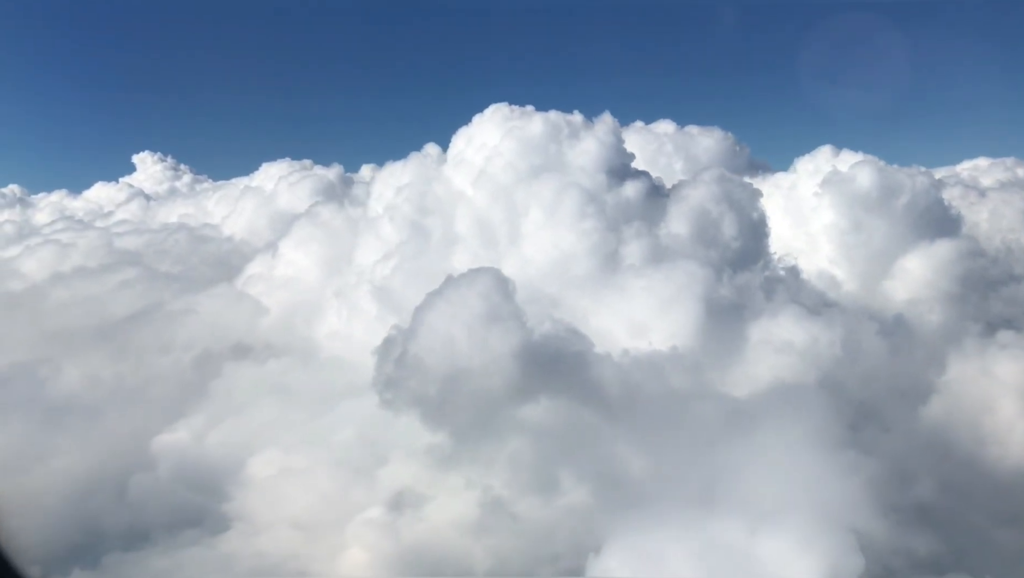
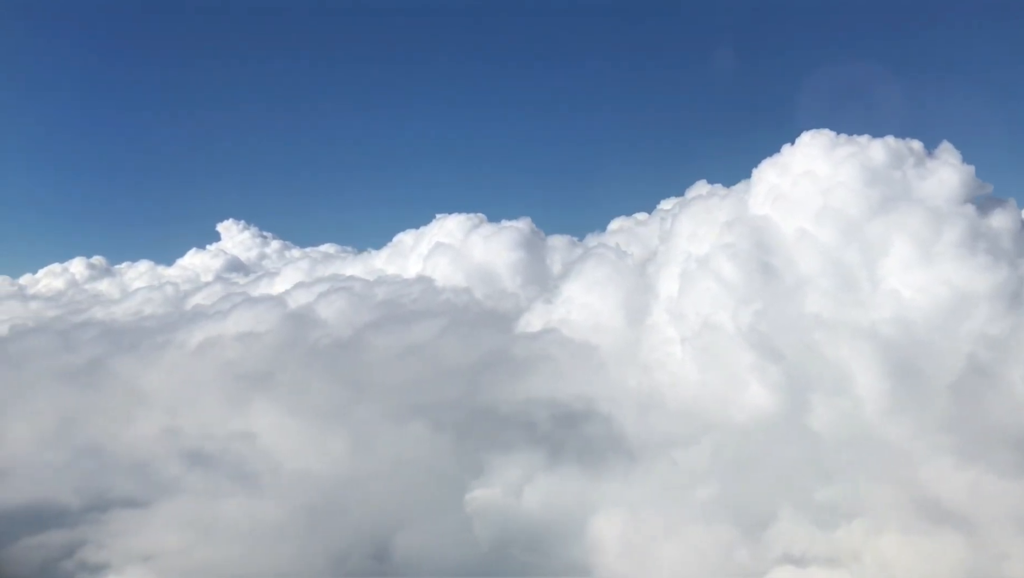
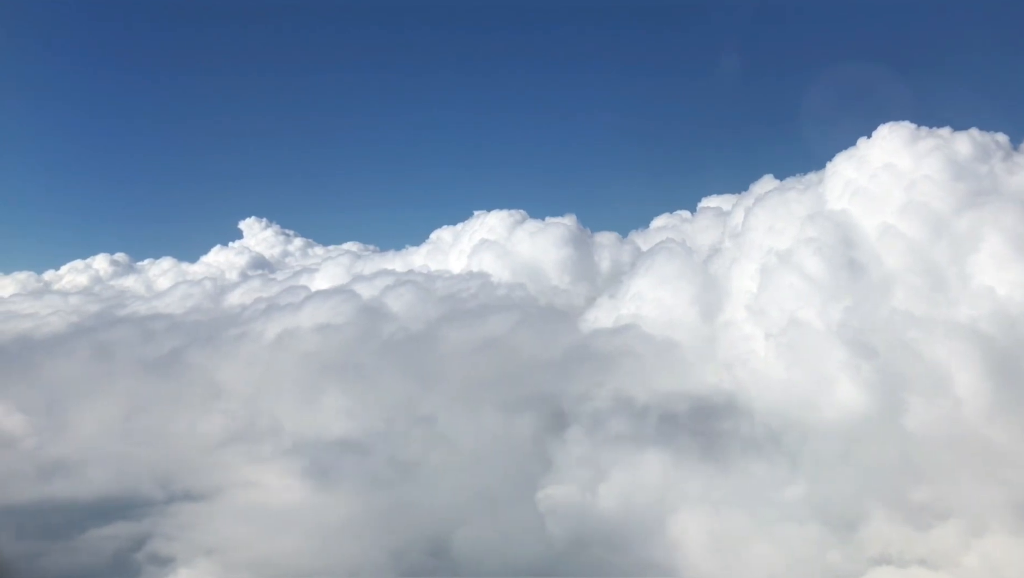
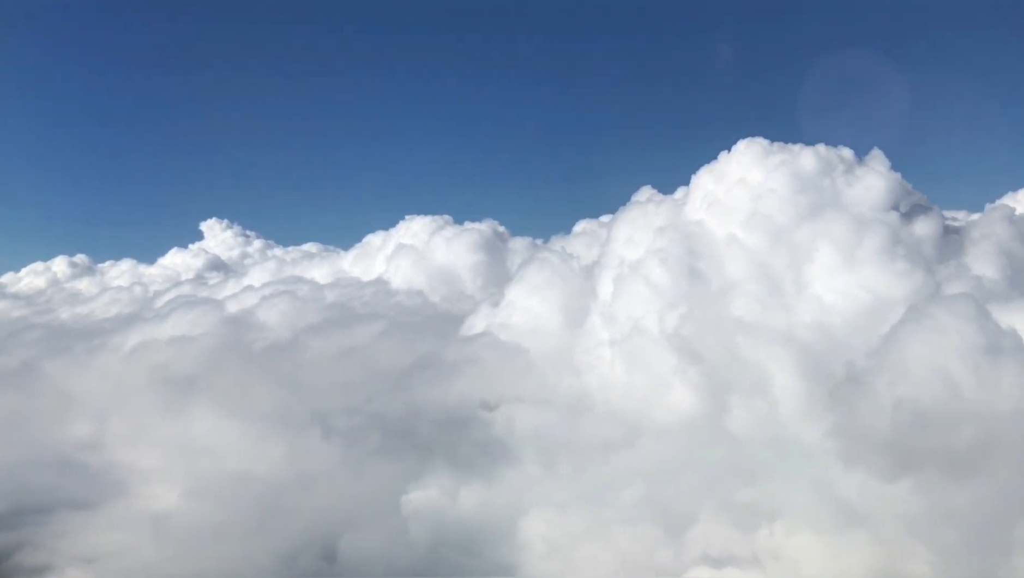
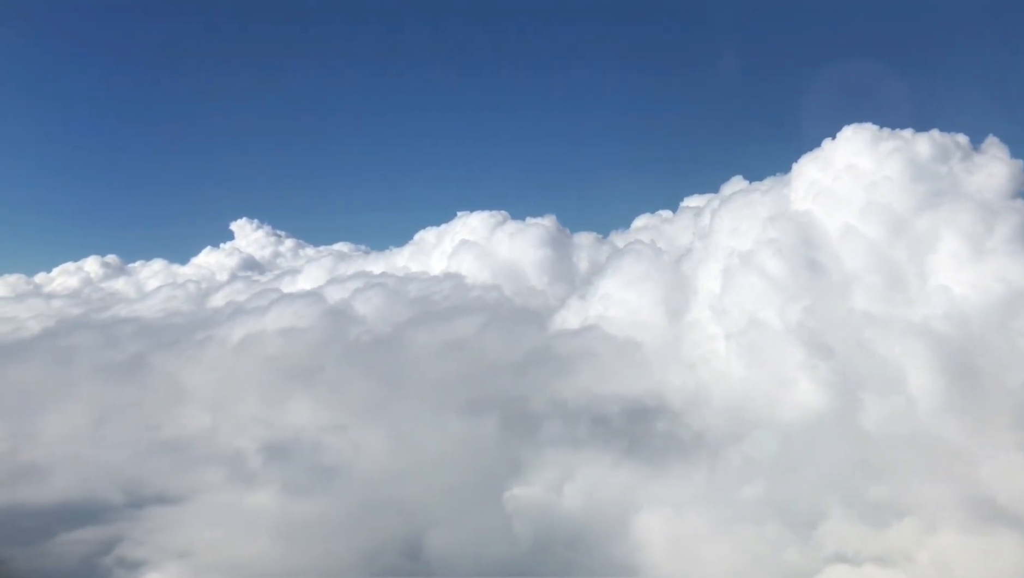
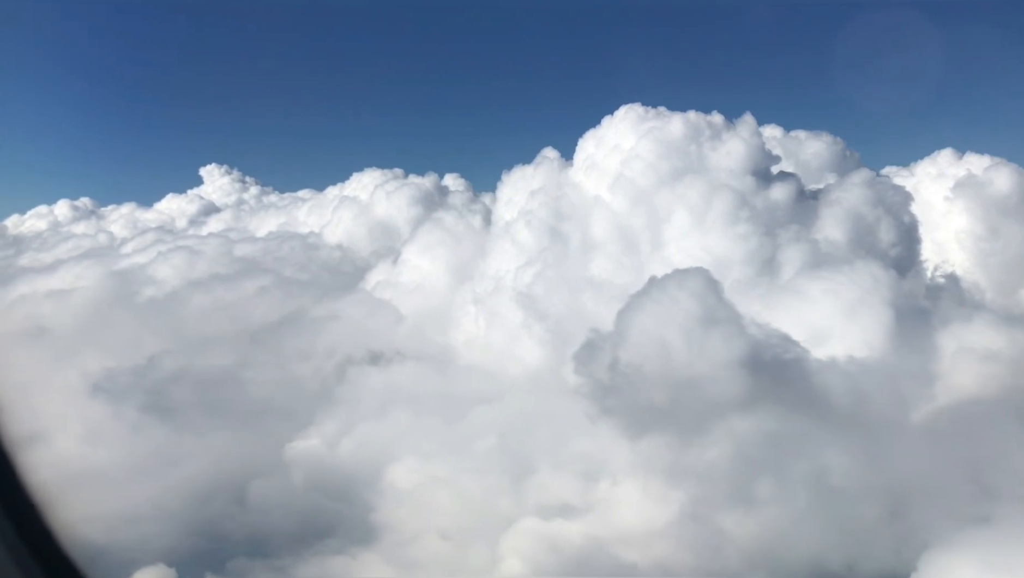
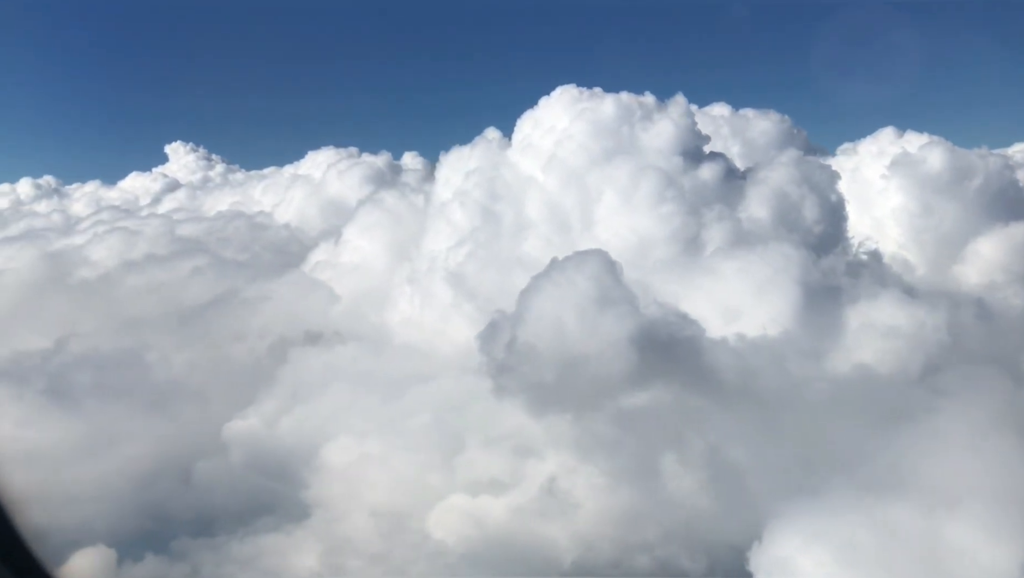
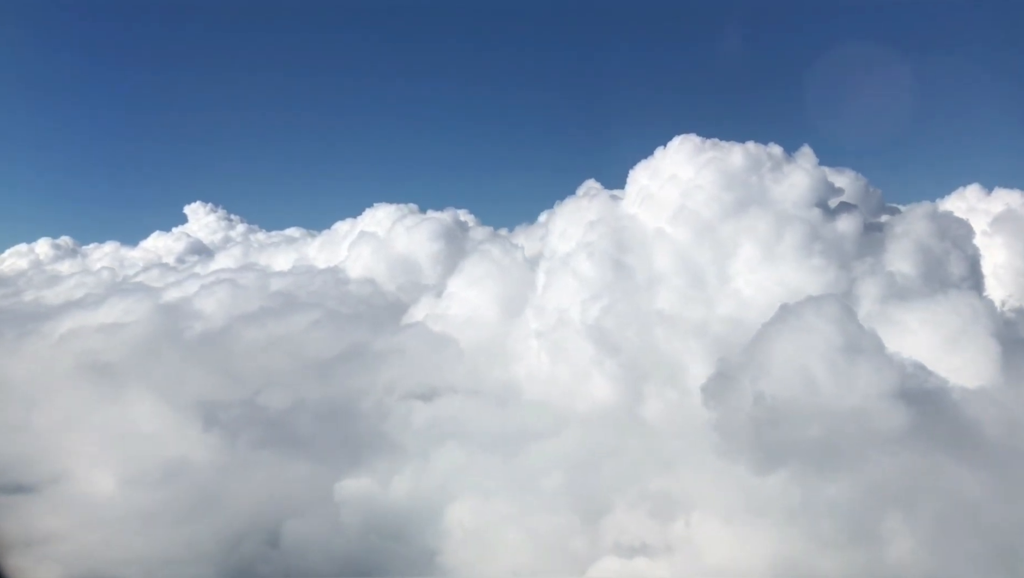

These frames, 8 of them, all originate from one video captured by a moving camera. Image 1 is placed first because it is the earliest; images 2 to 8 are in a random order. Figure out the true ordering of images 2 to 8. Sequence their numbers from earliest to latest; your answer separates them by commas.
7, 6, 8, 4, 2, 5, 3
